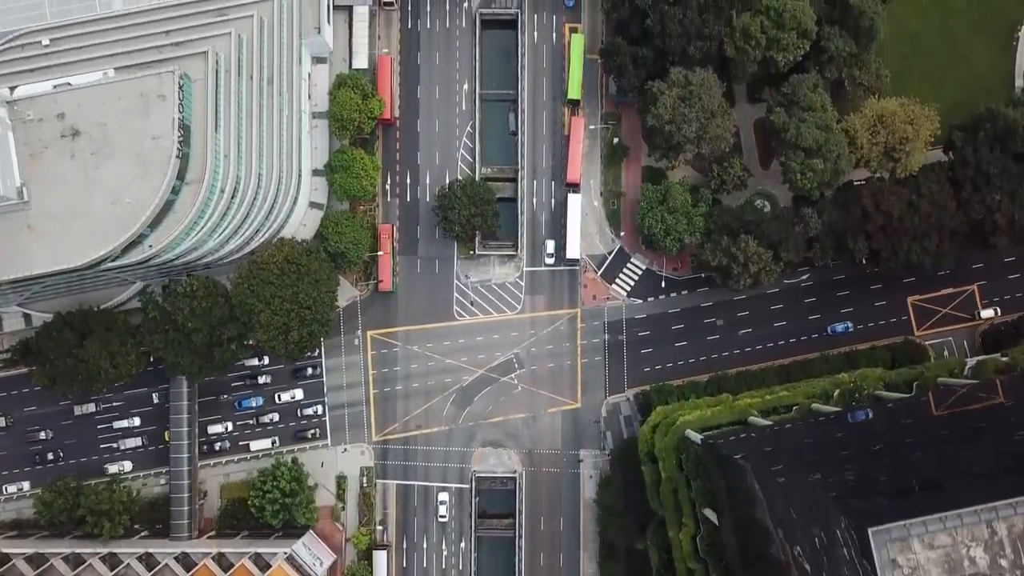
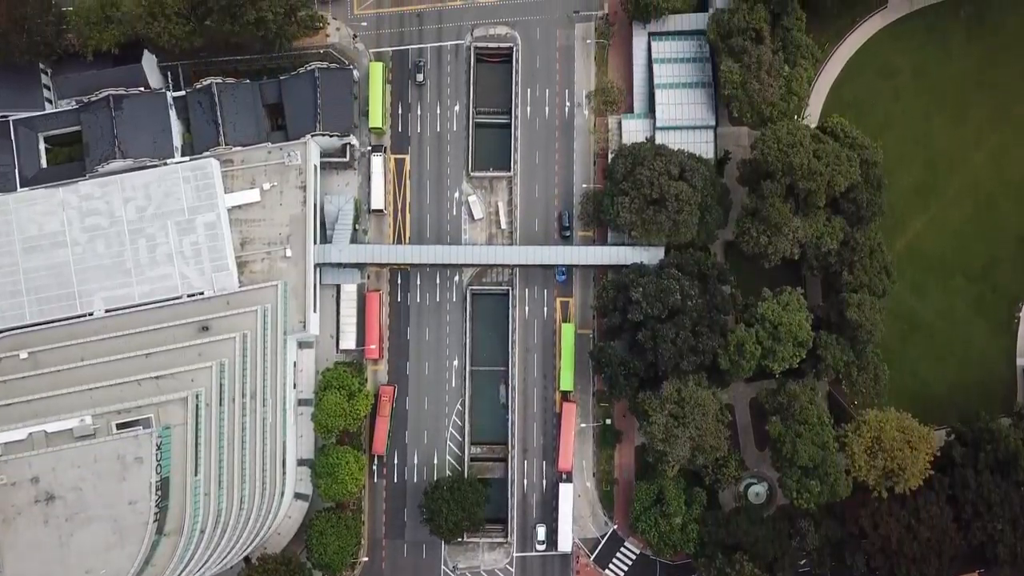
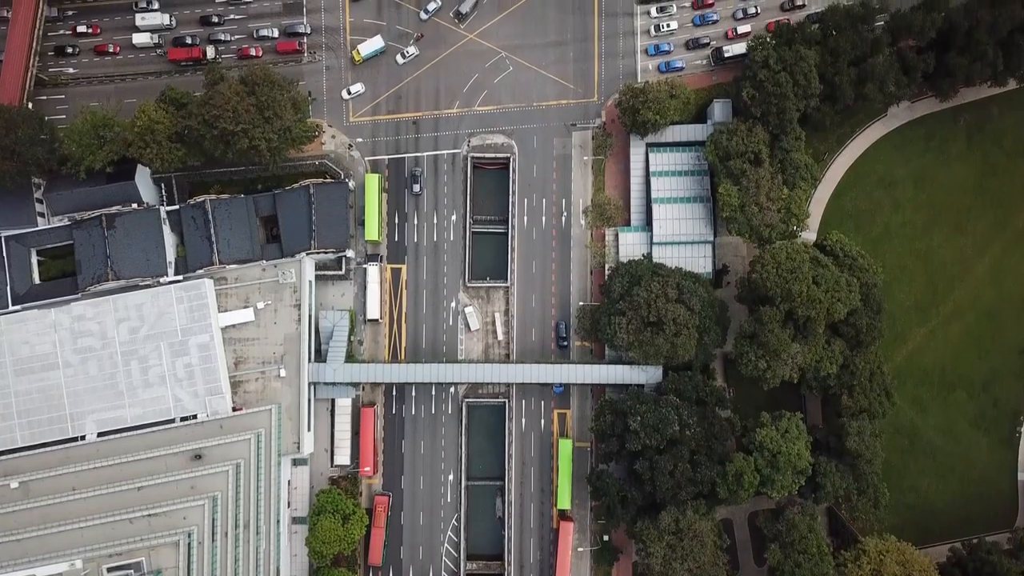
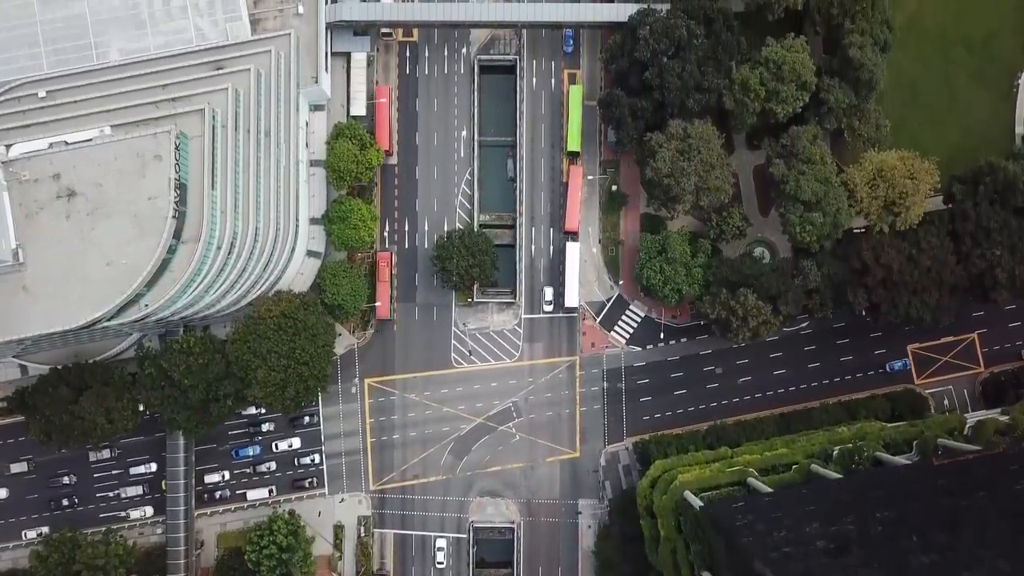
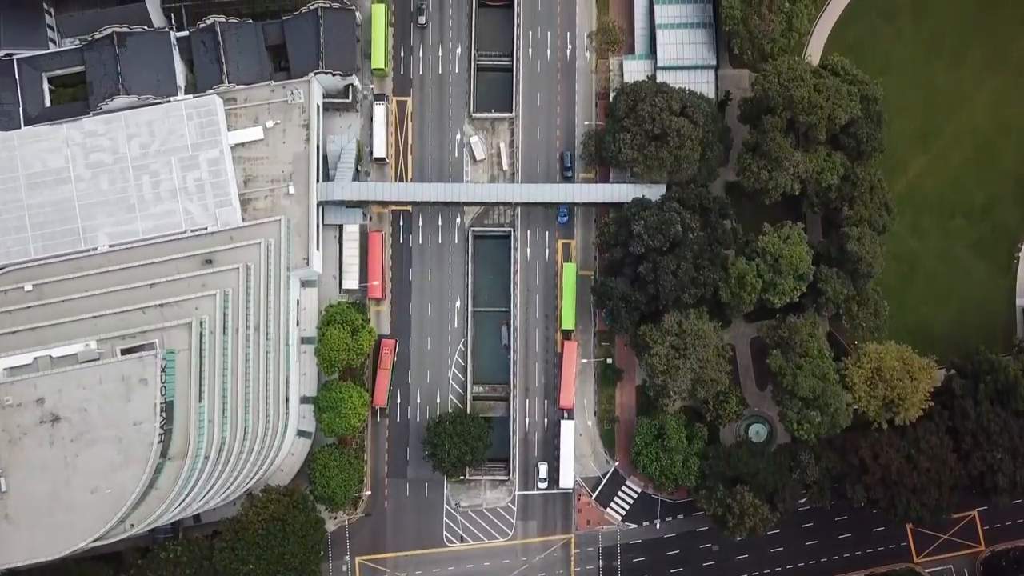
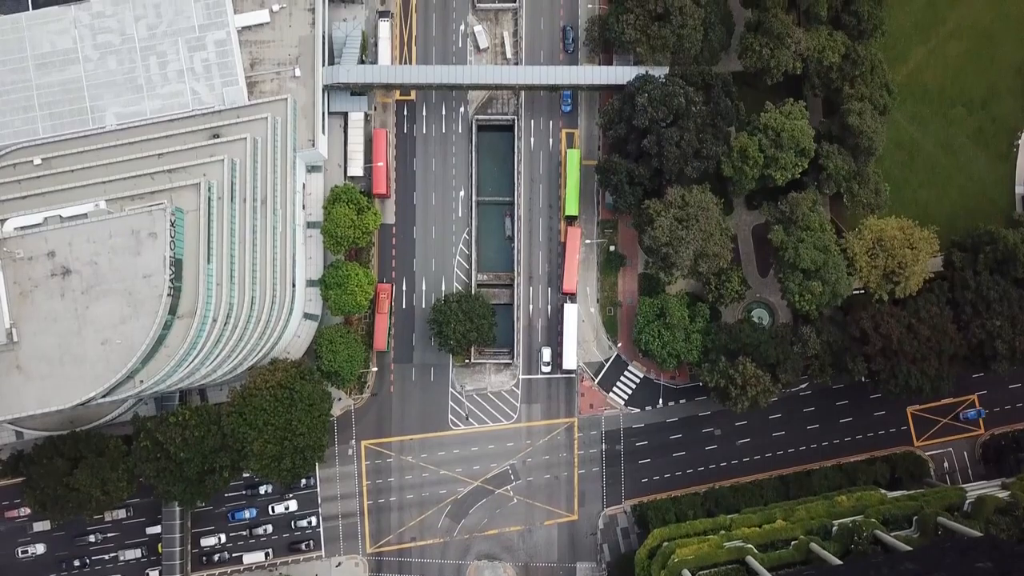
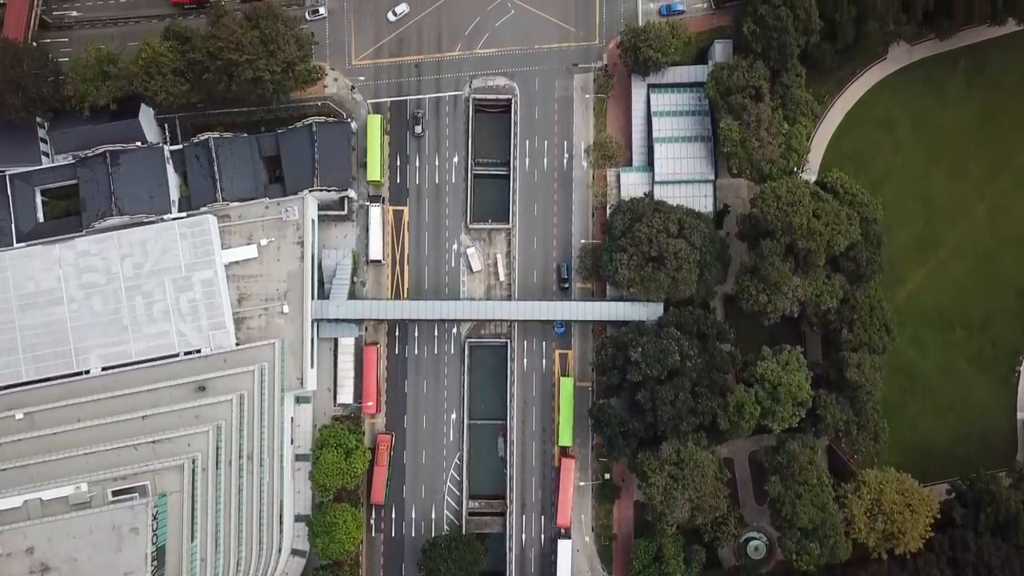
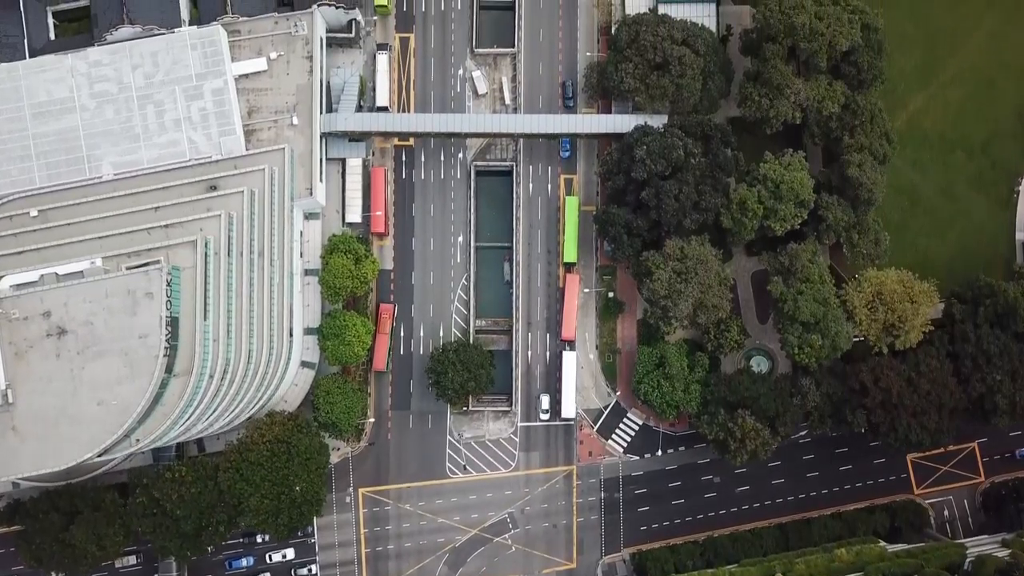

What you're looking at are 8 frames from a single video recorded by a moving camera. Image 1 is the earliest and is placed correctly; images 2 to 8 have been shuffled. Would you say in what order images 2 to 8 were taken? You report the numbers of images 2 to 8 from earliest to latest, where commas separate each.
4, 6, 8, 5, 2, 7, 3
